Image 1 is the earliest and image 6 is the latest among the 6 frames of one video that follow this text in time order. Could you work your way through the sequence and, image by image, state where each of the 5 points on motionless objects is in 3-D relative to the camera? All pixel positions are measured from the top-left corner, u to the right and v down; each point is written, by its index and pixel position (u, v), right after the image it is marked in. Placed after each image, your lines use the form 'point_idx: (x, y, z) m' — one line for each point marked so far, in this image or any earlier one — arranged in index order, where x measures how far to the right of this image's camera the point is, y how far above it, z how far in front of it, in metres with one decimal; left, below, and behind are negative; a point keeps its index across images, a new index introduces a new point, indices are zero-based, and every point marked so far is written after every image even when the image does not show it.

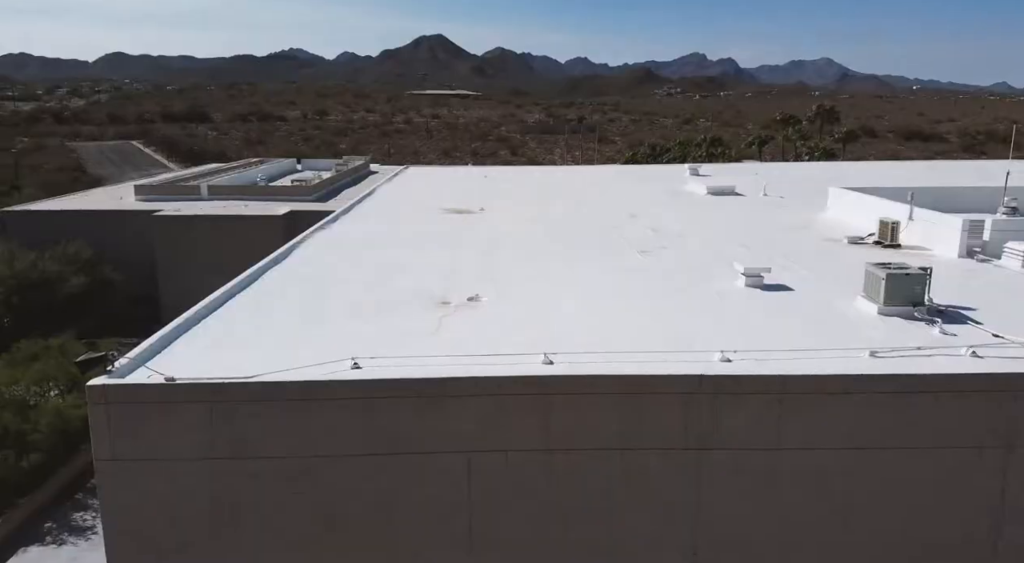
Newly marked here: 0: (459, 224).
0: (-1.1, +1.3, +17.8) m
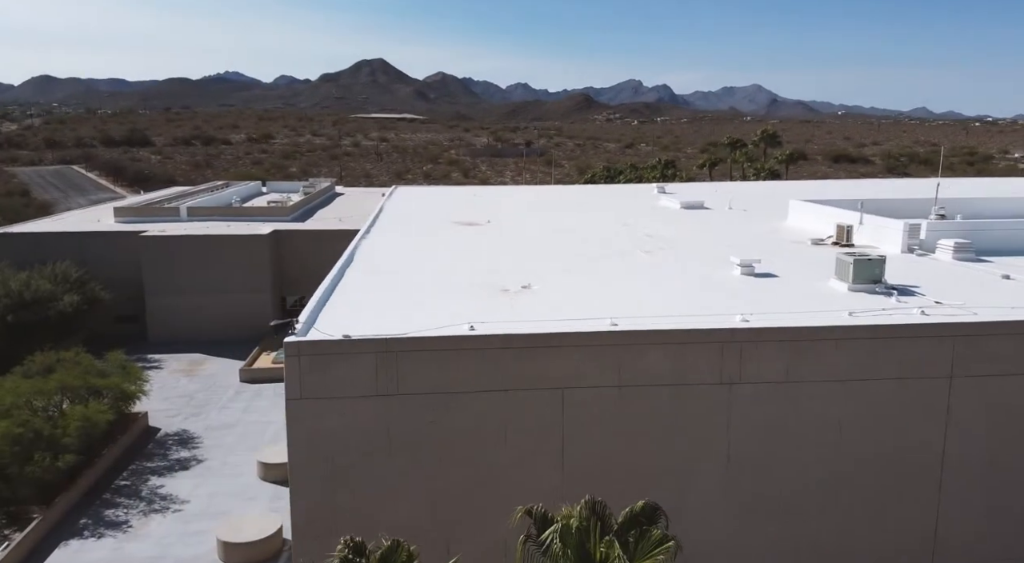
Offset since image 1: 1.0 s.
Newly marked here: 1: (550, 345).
0: (-0.9, +1.3, +20.2) m
1: (+0.5, -0.8, +9.5) m
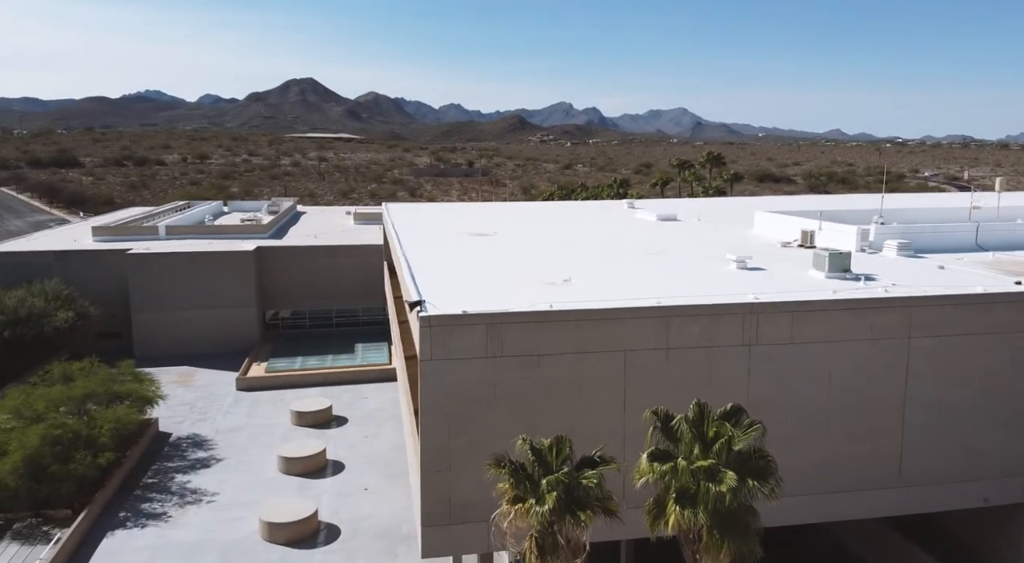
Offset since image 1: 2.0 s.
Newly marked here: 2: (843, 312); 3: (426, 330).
0: (-0.6, +1.2, +22.9) m
1: (+1.7, -0.6, +12.3) m
2: (+5.6, -0.6, +12.9) m
3: (-1.3, -0.8, +11.8) m
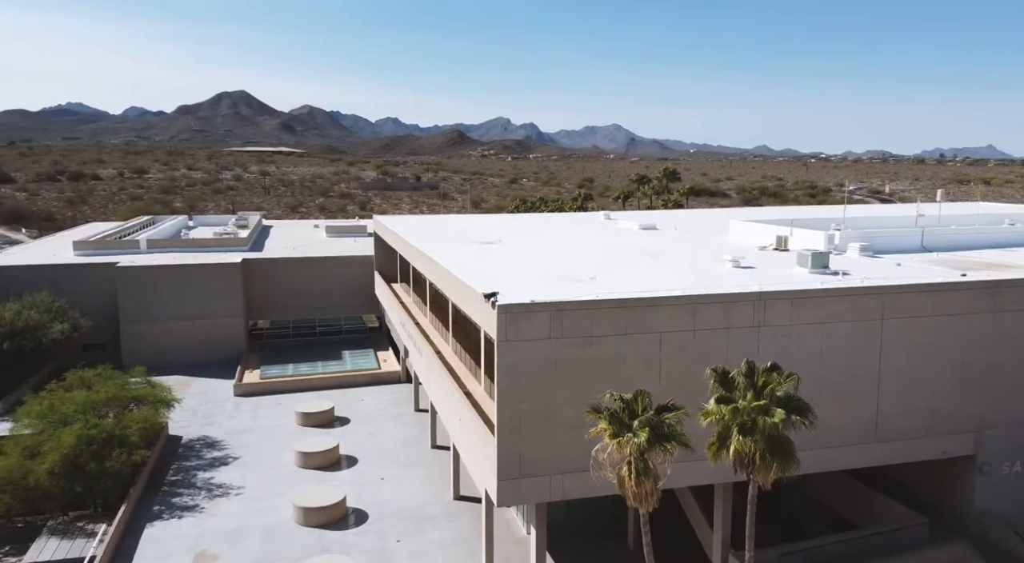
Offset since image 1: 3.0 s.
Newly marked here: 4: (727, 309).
0: (-0.4, +1.1, +25.4) m
1: (+2.8, -0.4, +14.9) m
2: (+6.7, -0.4, +15.9) m
3: (-0.2, -0.6, +14.2) m
4: (+4.3, -0.6, +15.3) m
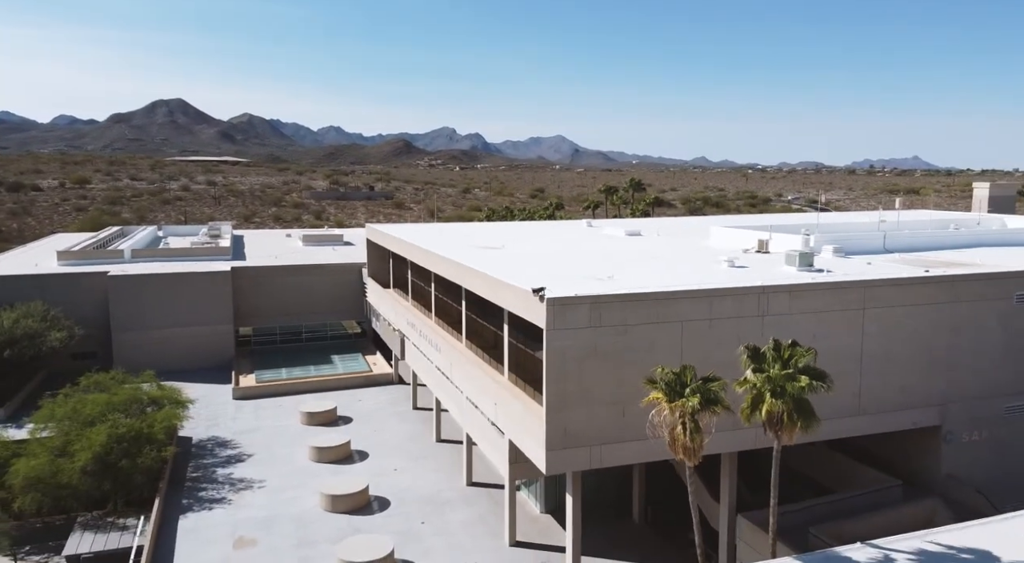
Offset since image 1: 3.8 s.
0: (-0.1, +1.0, +27.5) m
1: (+3.7, -0.3, +17.3) m
2: (+7.6, -0.3, +18.5) m
3: (+0.8, -0.6, +16.4) m
4: (+5.3, -0.5, +17.8) m
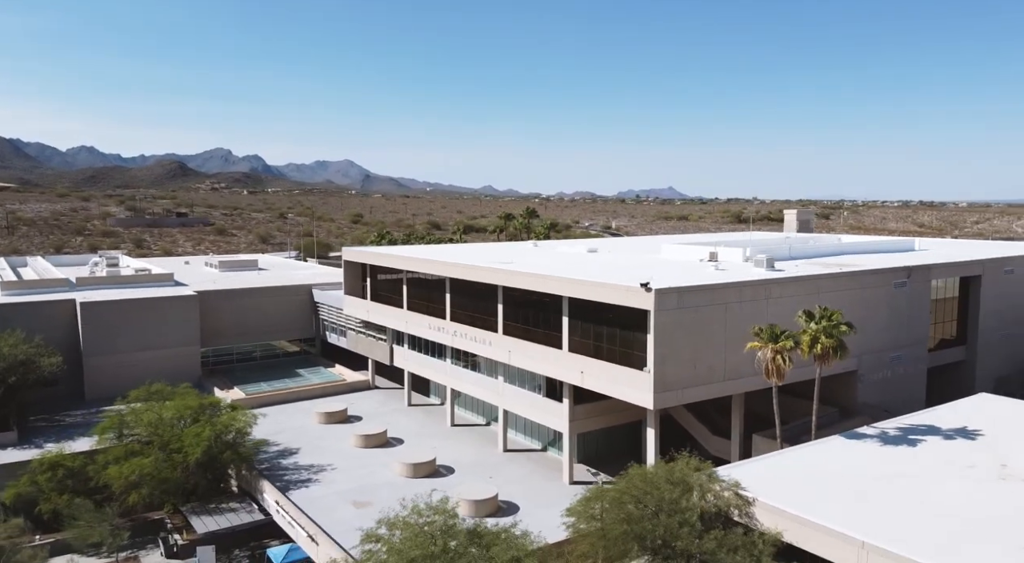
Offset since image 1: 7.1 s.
0: (+0.7, +0.7, +34.7) m
1: (+7.1, -0.2, +25.8) m
2: (+10.5, 0.0, +28.0) m
3: (+4.6, -0.4, +24.1) m
4: (+8.5, -0.3, +26.7) m
